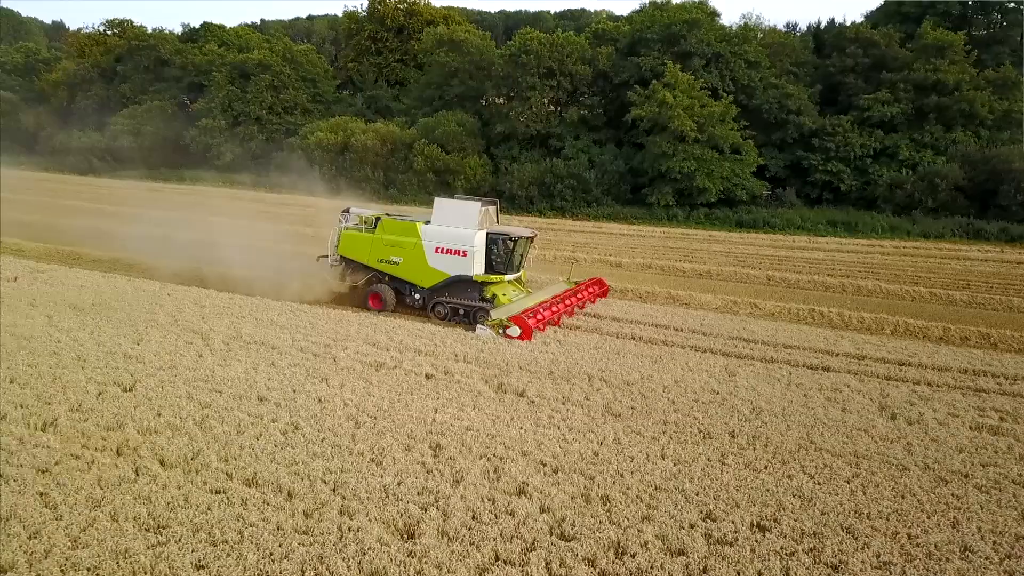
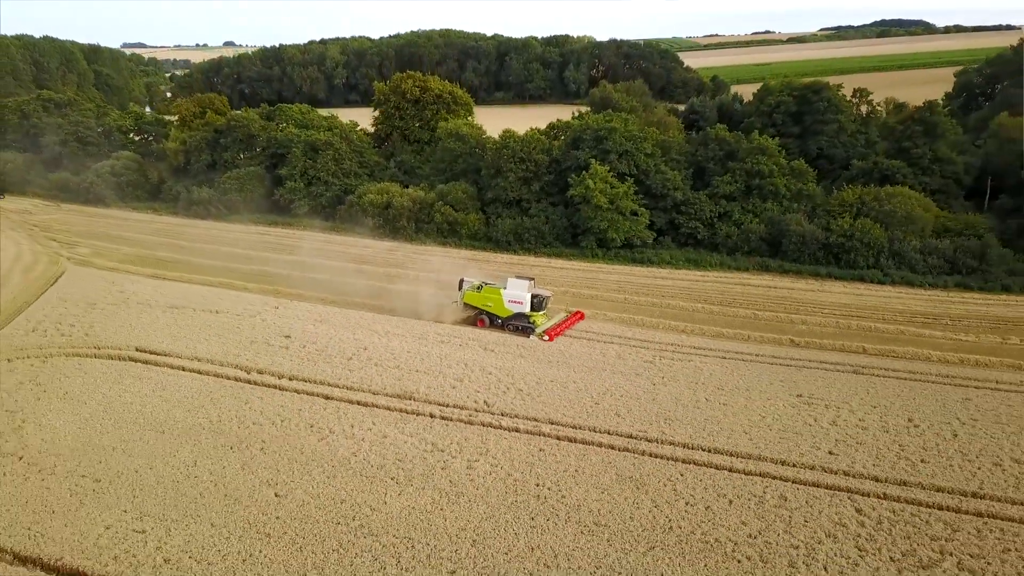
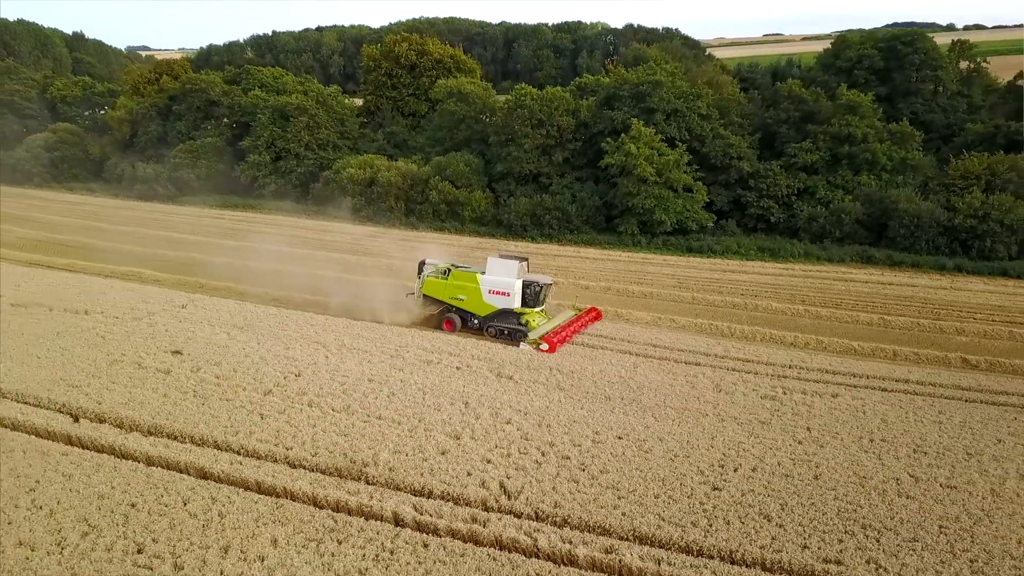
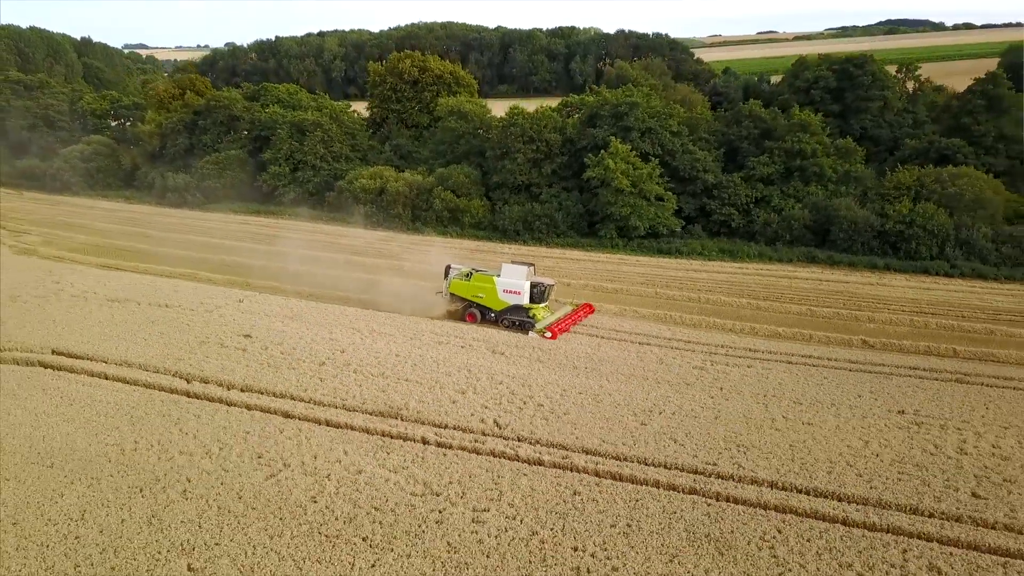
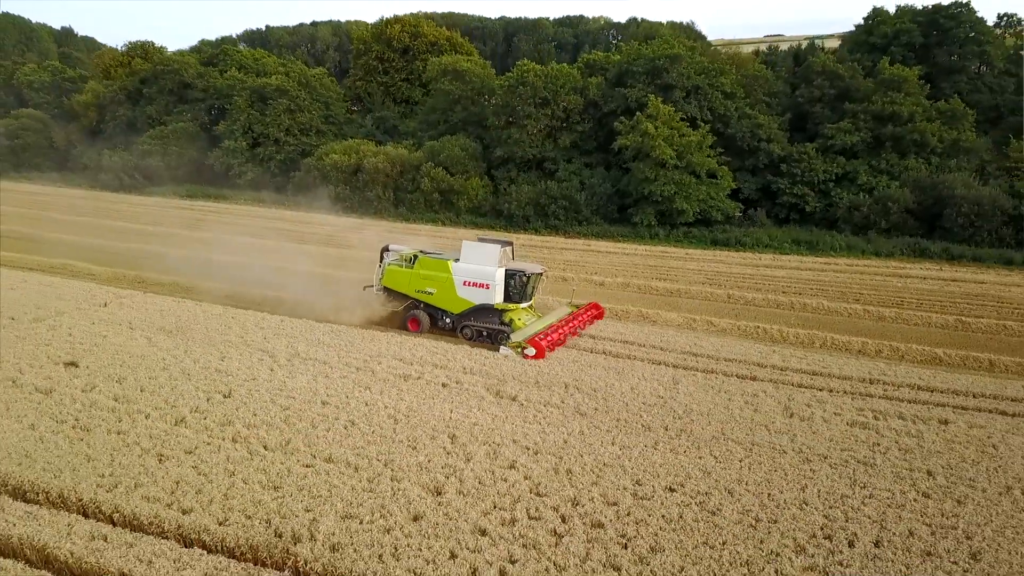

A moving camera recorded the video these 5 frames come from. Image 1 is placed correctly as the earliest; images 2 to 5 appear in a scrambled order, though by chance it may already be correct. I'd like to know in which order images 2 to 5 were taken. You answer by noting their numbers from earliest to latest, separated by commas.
5, 3, 4, 2
